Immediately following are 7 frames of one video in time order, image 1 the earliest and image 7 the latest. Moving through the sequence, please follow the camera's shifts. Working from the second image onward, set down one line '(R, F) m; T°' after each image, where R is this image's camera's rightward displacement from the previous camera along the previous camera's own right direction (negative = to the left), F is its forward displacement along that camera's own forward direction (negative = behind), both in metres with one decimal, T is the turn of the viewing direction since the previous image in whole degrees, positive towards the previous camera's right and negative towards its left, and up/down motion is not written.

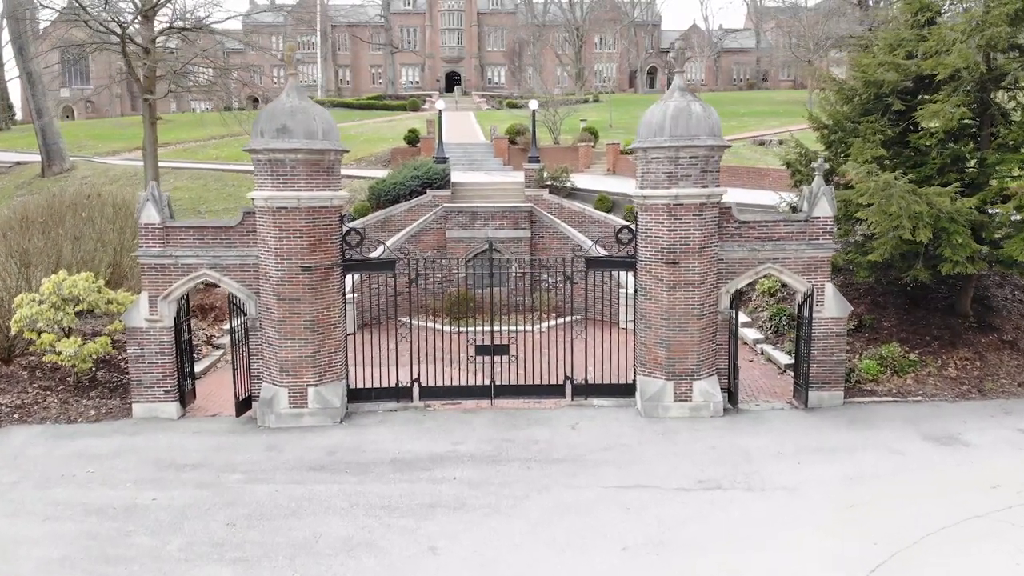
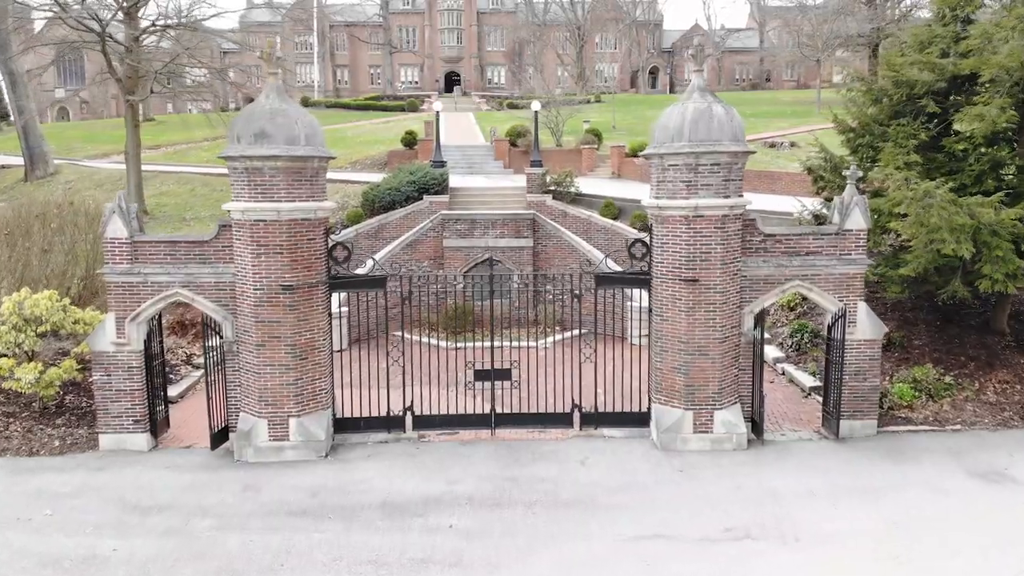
(0.0, +1.1) m; 0°
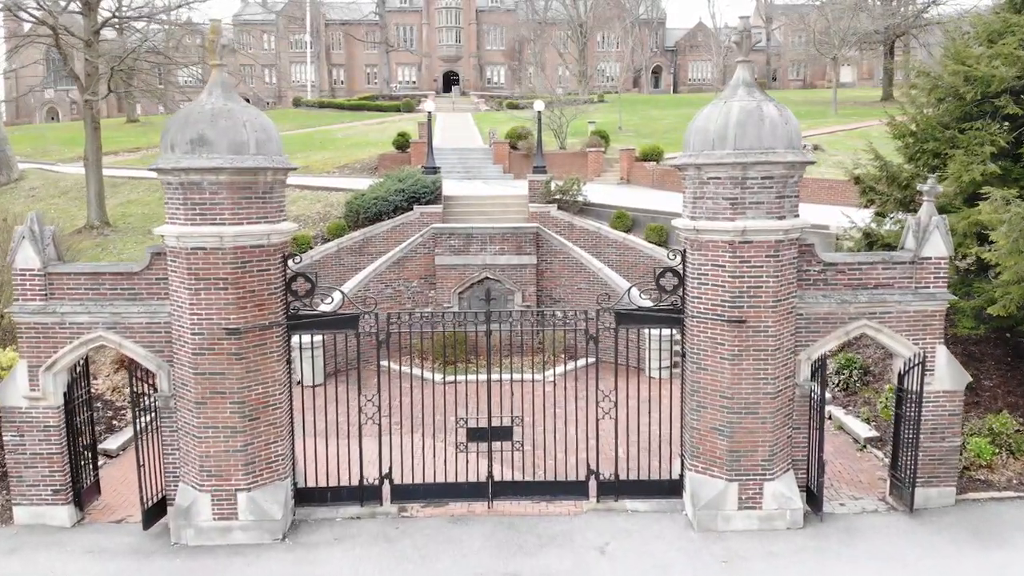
(0.0, +2.1) m; 0°
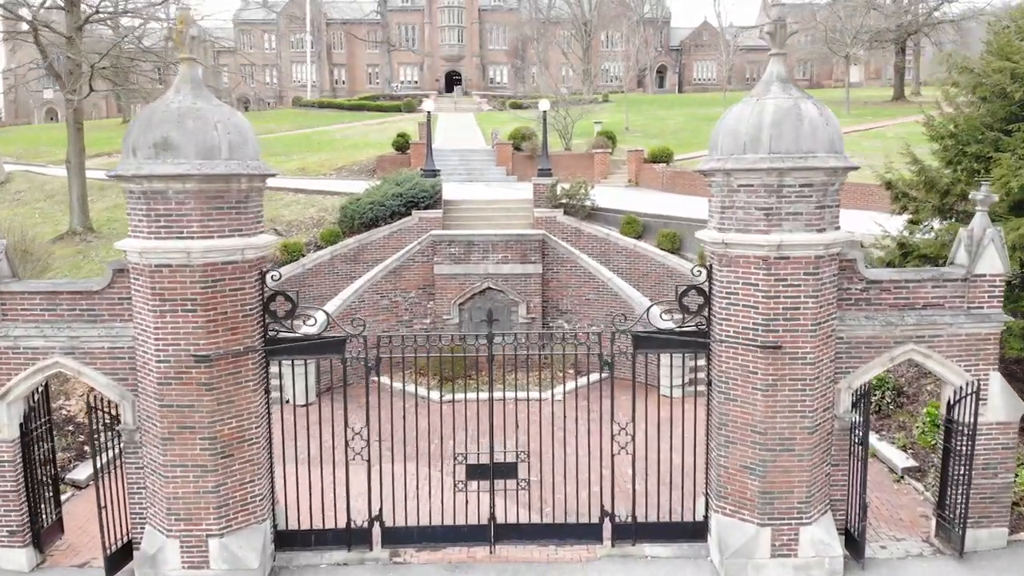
(0.0, +1.0) m; 0°
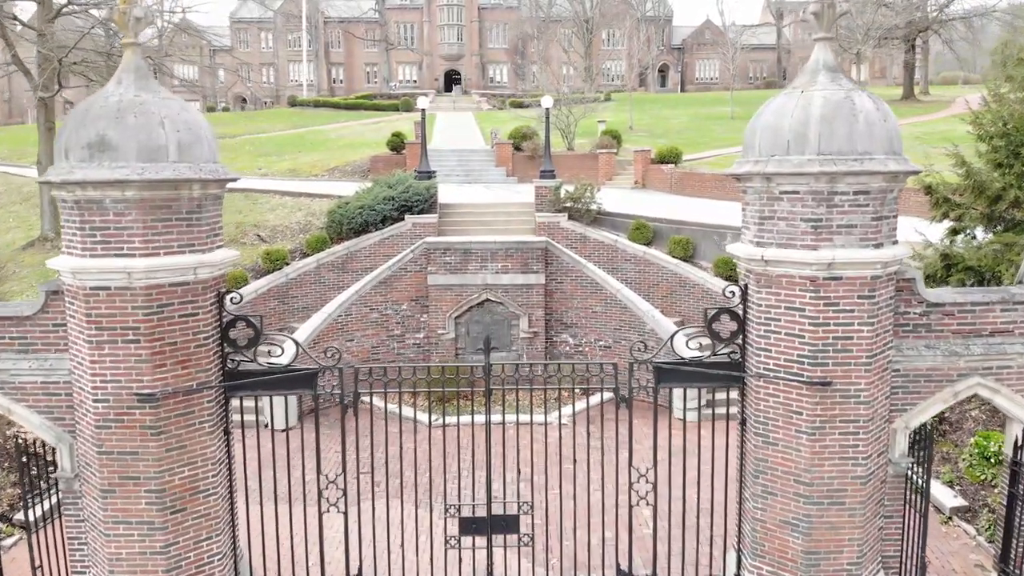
(0.0, +1.1) m; 0°
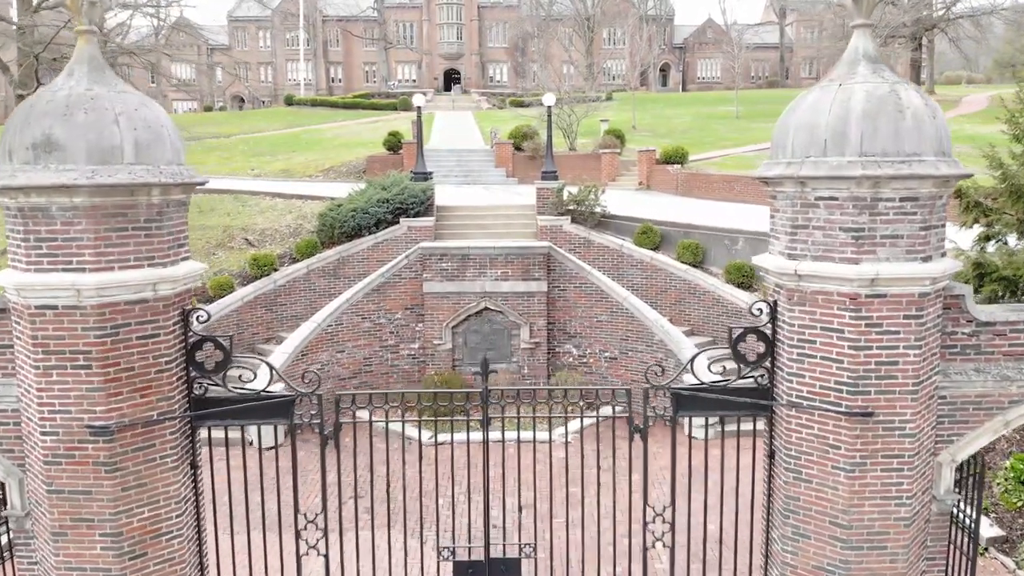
(0.0, +0.7) m; 0°
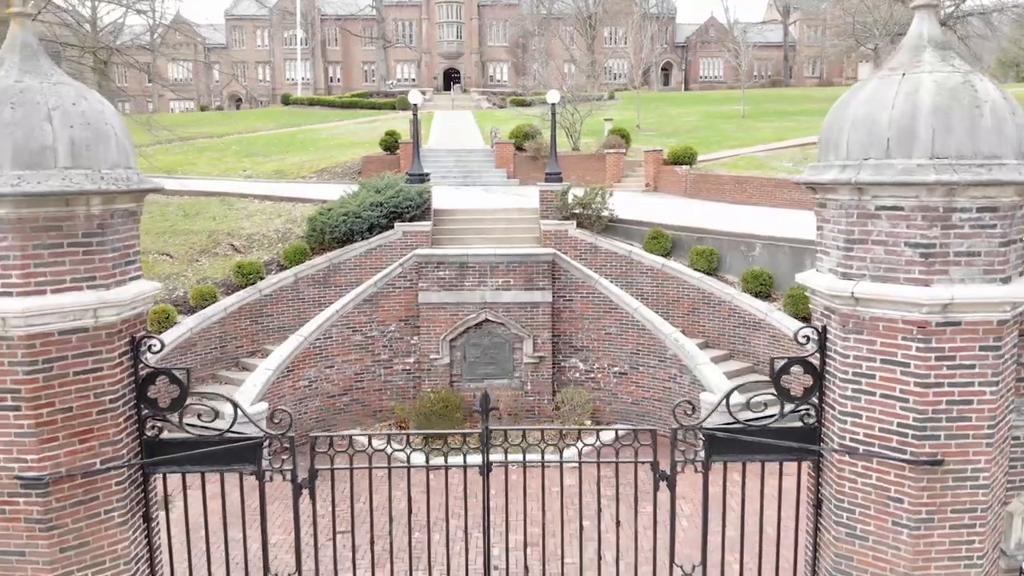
(0.0, +0.9) m; 0°
